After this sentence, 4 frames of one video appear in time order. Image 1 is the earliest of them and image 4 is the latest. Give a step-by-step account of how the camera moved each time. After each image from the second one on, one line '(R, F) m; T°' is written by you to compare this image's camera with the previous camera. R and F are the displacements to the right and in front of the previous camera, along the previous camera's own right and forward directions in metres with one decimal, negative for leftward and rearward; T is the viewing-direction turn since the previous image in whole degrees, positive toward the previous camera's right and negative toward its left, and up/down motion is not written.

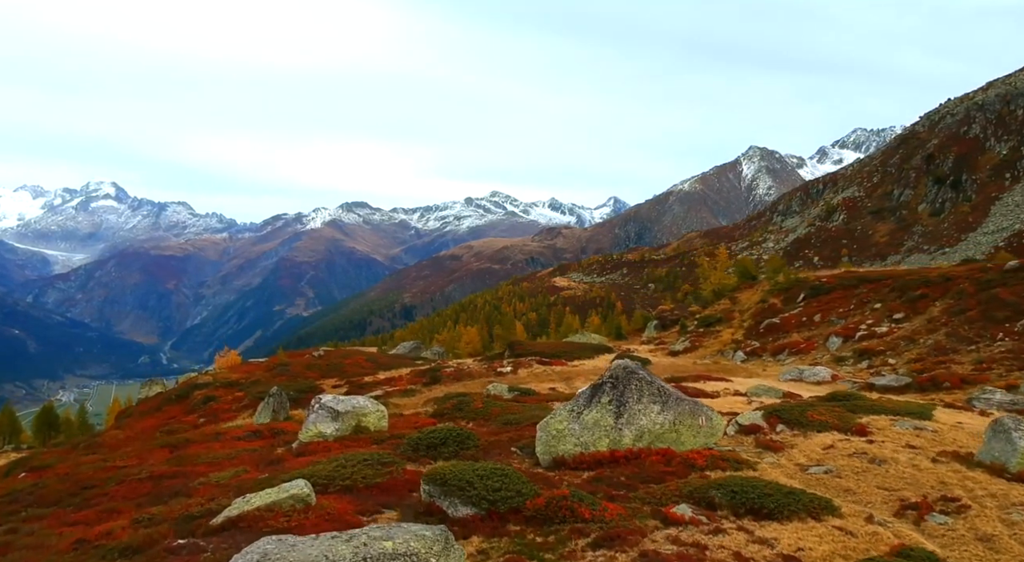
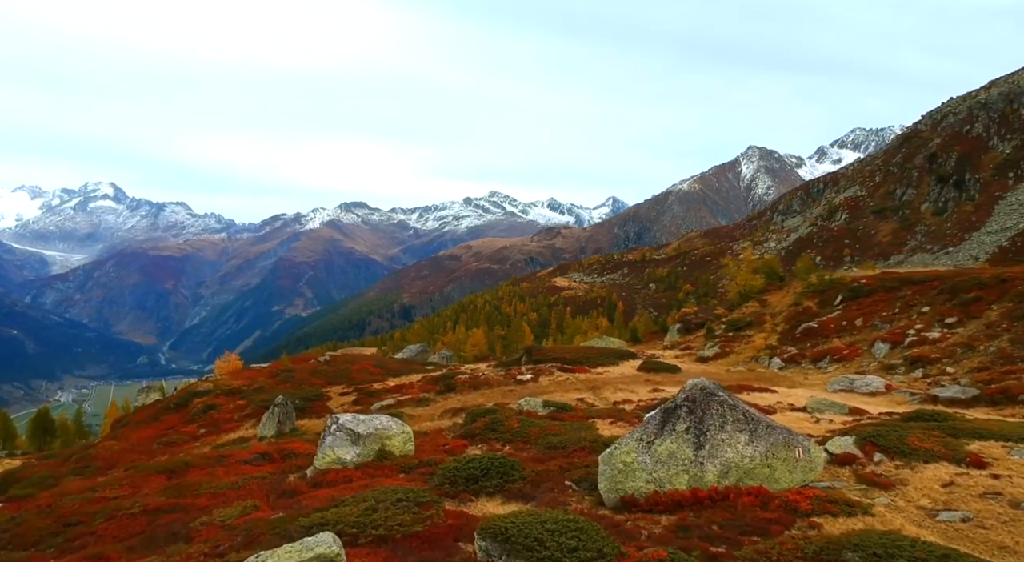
(-1.4, +3.3) m; 0°
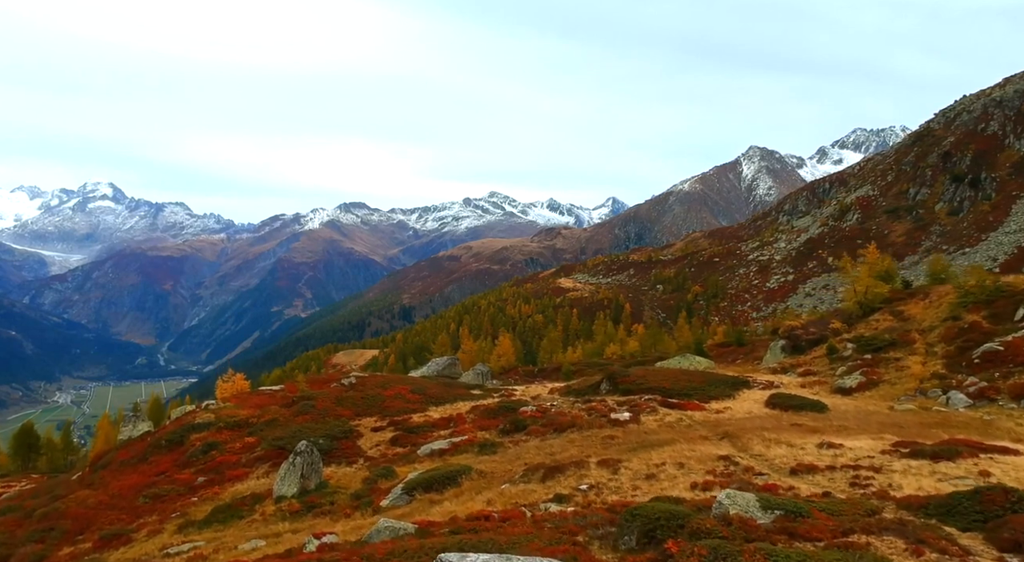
(-4.8, +11.7) m; 0°
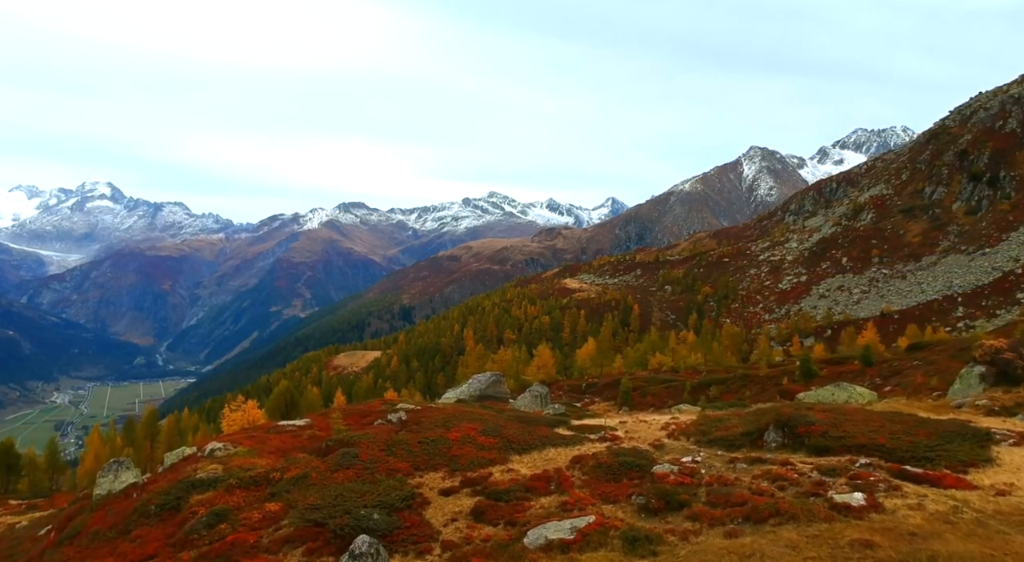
(-5.8, +13.5) m; 0°
